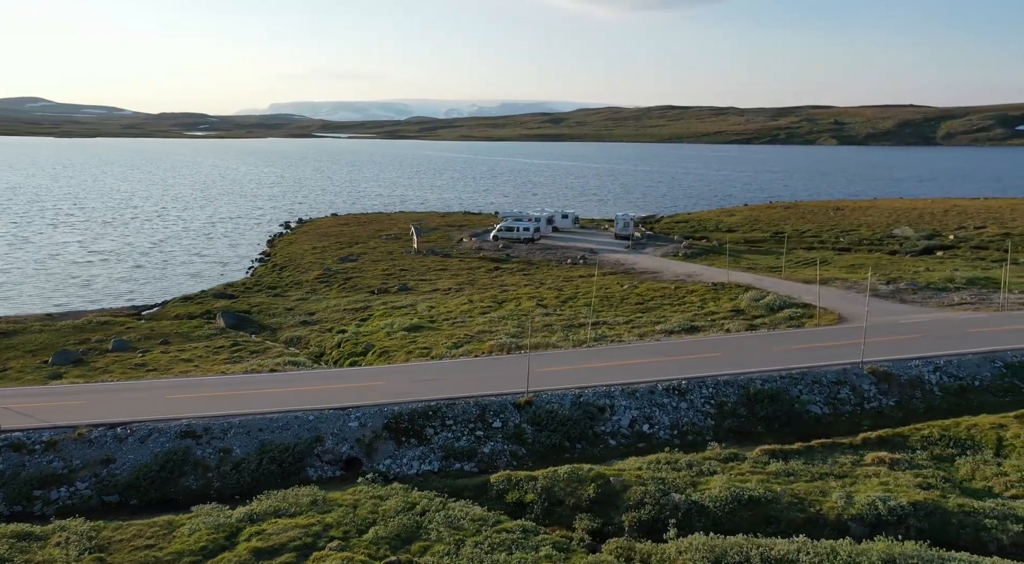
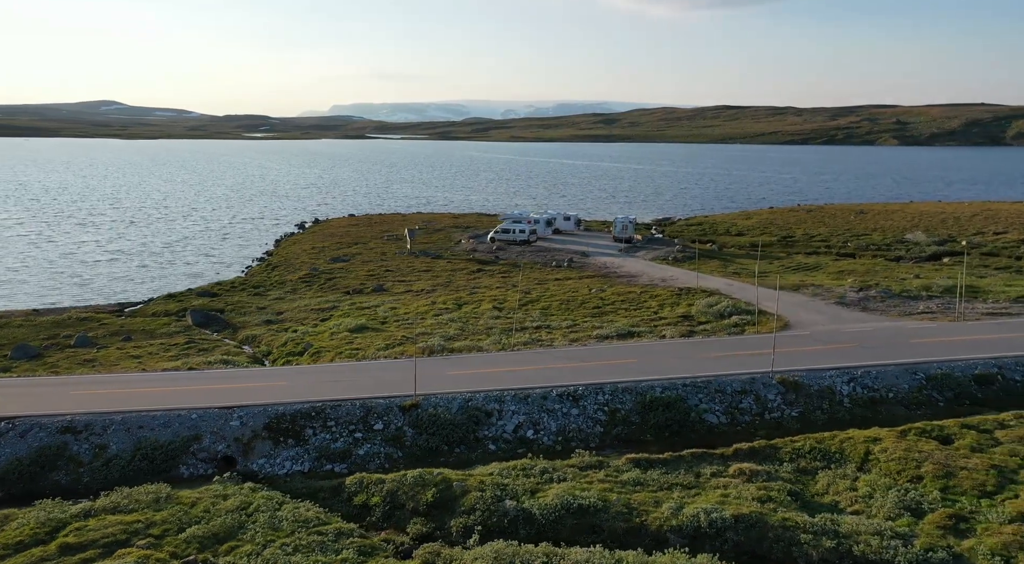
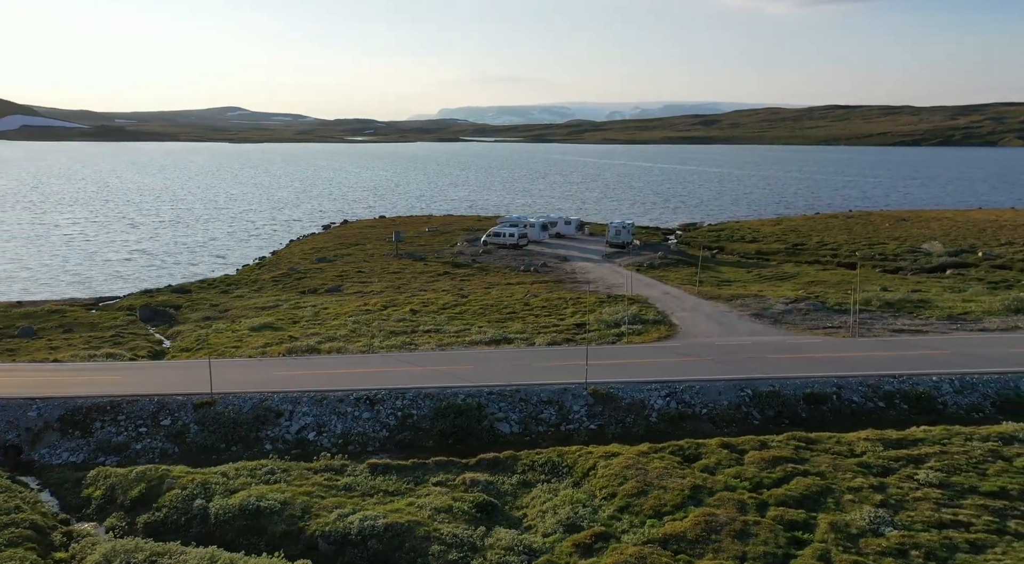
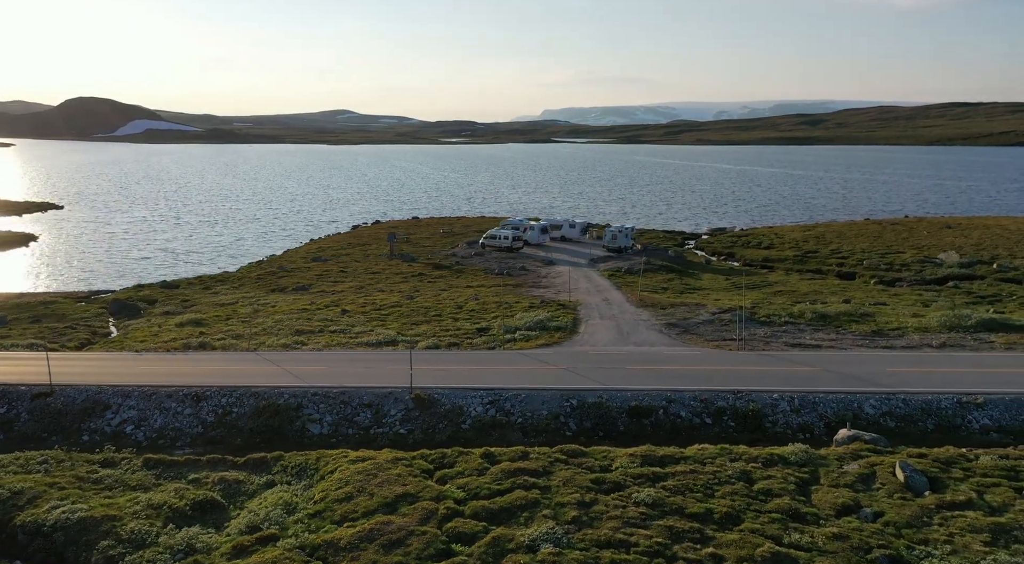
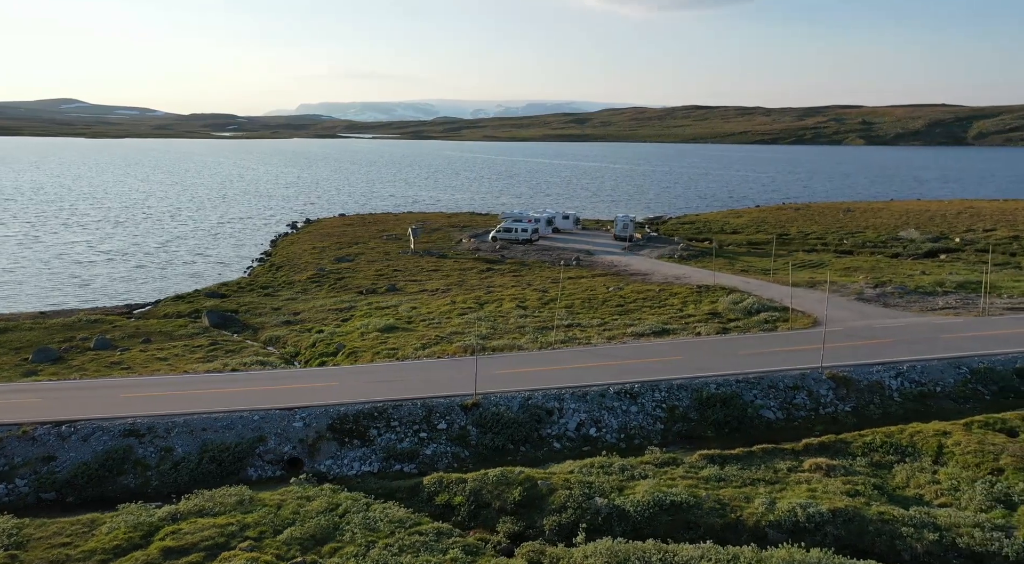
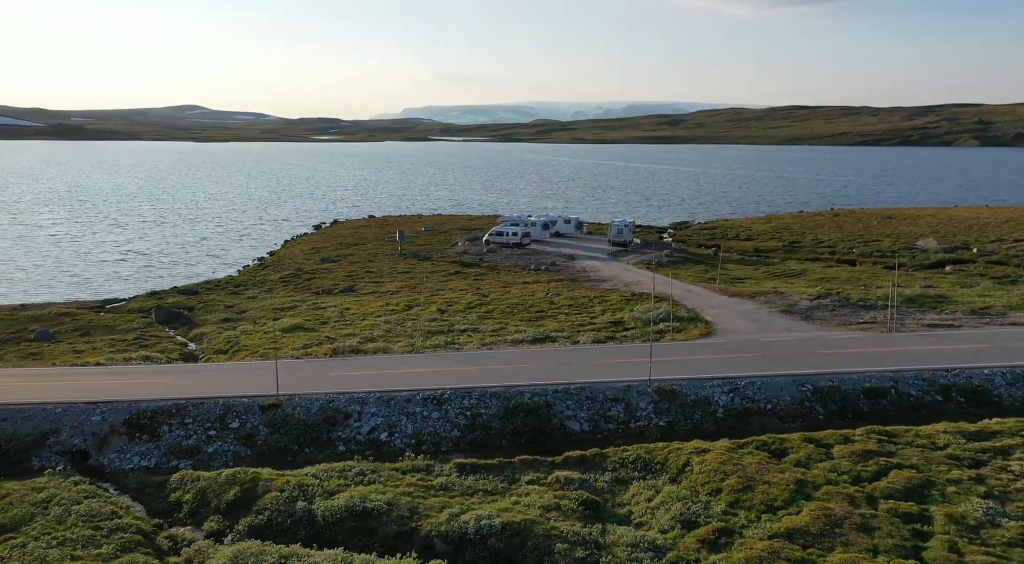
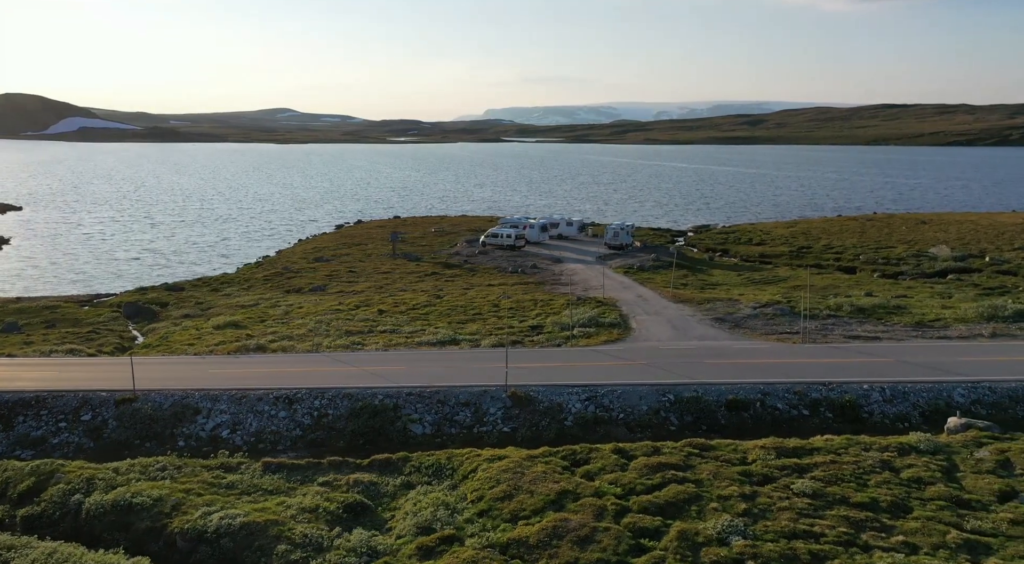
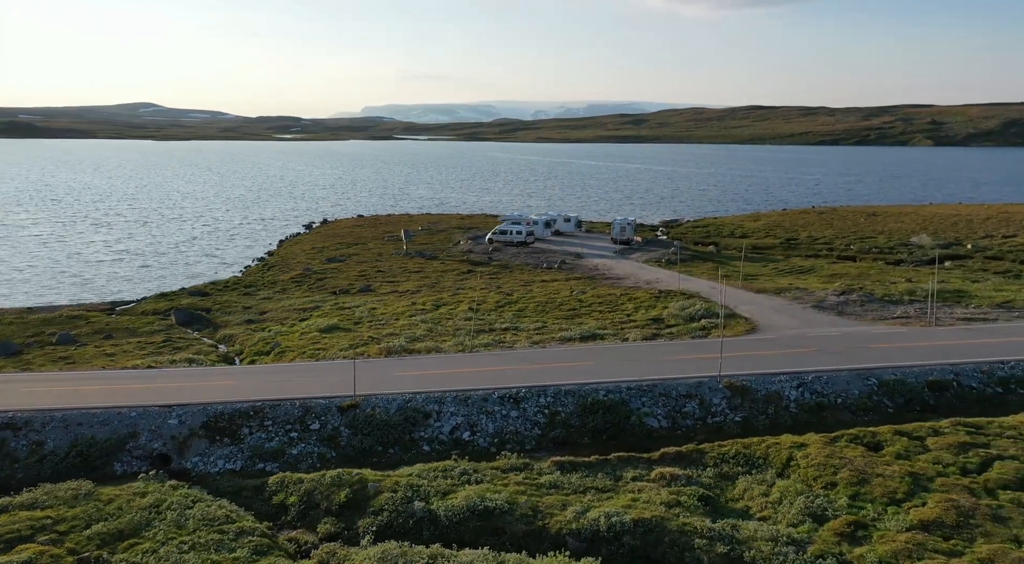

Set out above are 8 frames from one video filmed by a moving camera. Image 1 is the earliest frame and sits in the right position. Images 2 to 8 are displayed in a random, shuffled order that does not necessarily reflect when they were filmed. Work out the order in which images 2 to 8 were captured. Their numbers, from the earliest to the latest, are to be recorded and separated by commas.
5, 2, 8, 6, 3, 7, 4
